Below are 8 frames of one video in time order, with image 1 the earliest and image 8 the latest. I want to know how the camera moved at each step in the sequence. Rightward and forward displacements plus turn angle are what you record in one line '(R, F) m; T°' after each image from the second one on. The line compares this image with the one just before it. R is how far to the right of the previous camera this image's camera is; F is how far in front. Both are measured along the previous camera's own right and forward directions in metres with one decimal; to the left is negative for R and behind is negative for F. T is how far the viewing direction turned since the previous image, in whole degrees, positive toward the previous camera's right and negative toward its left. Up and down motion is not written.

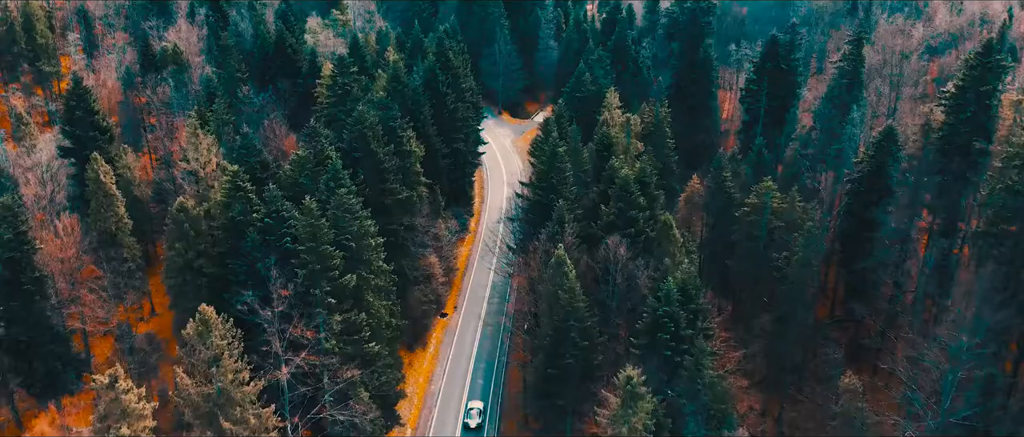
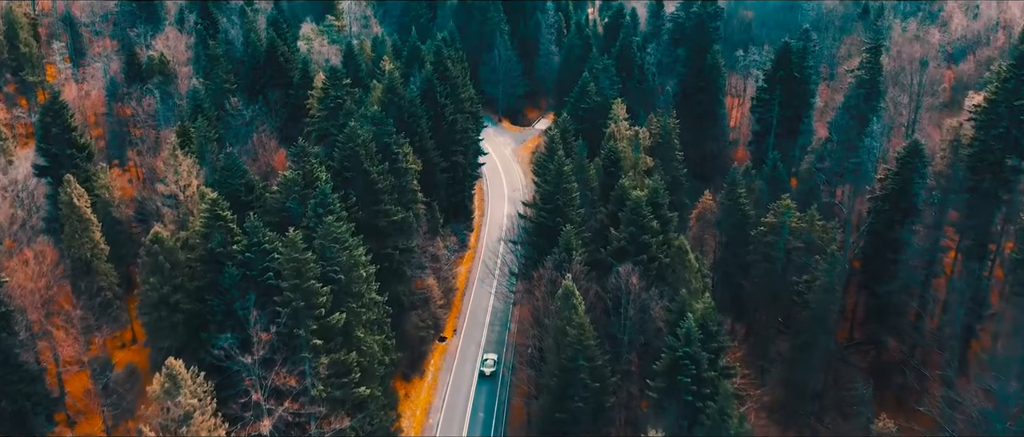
(-0.2, +2.6) m; 0°
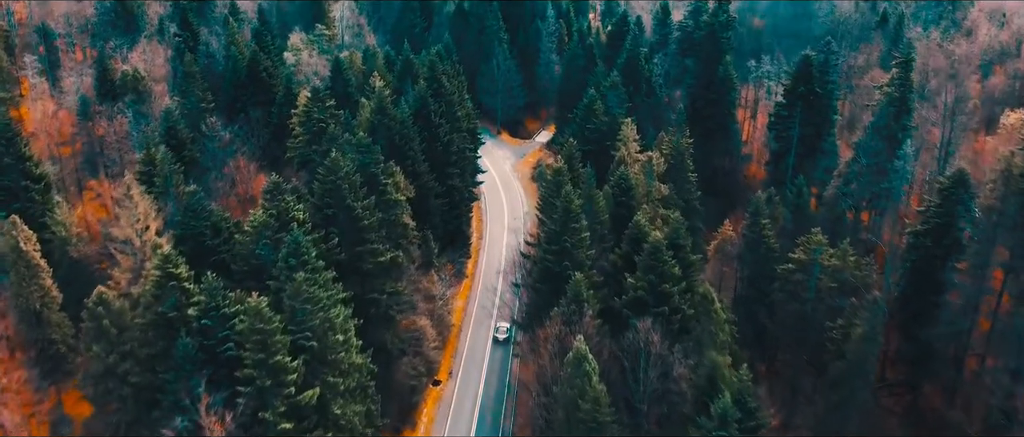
(-0.1, +4.2) m; 0°
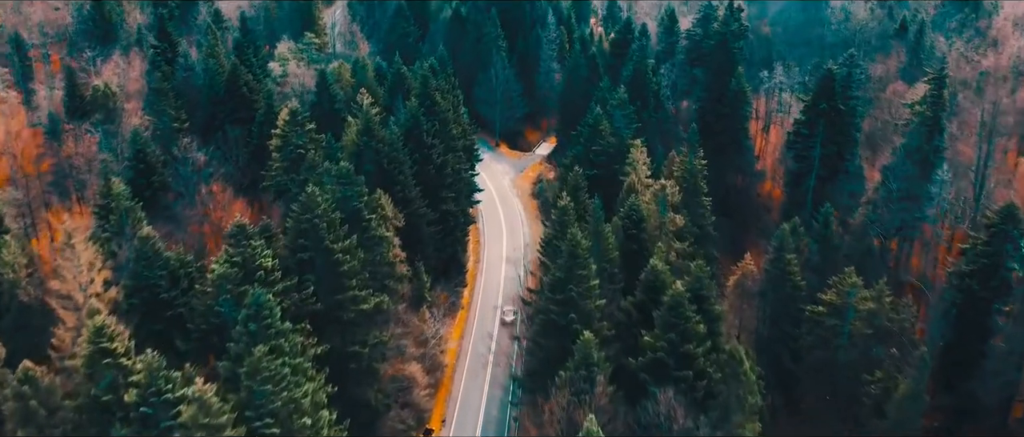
(0.0, +4.0) m; 0°
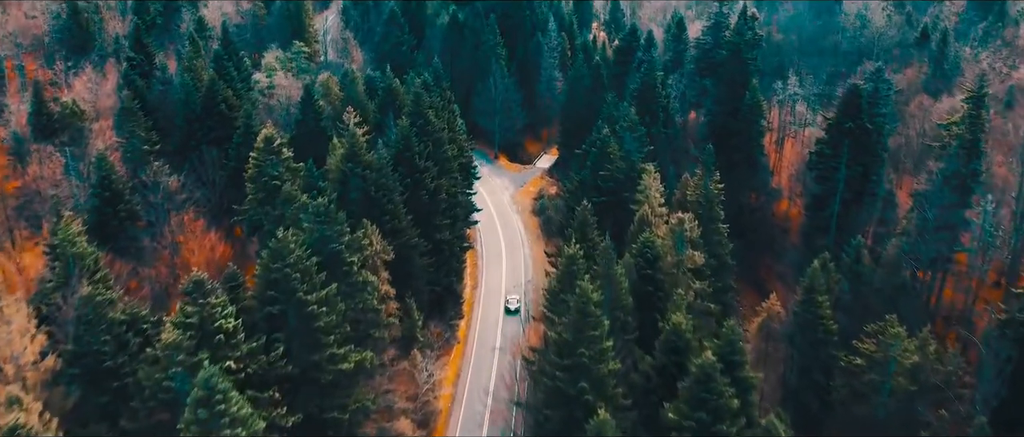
(0.0, +3.9) m; 0°
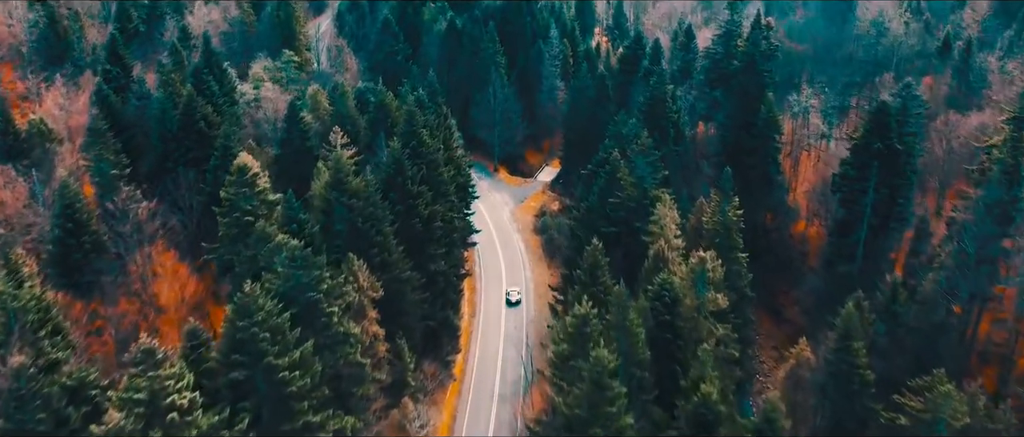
(-0.1, +3.5) m; 0°
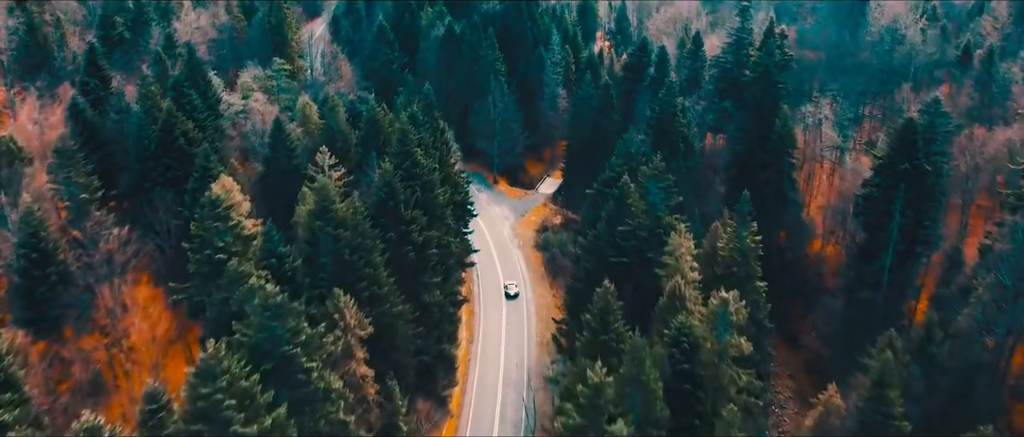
(0.0, +2.9) m; 0°
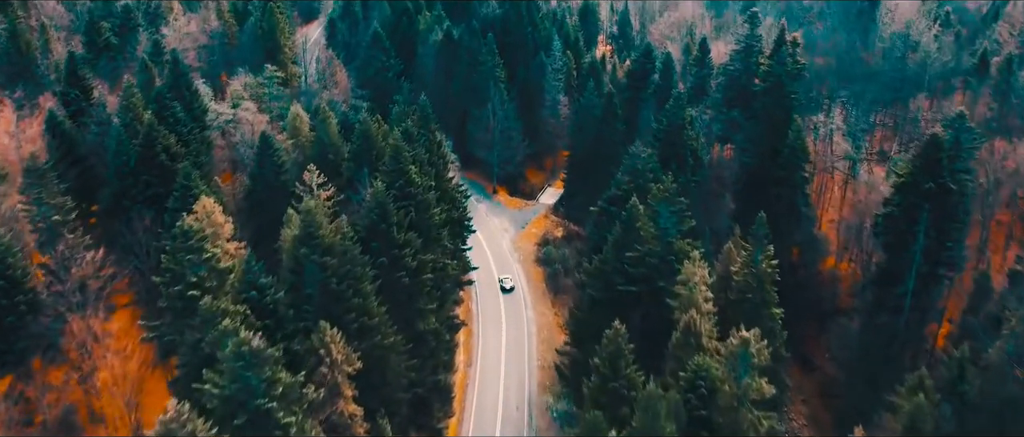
(0.0, +2.3) m; 0°
